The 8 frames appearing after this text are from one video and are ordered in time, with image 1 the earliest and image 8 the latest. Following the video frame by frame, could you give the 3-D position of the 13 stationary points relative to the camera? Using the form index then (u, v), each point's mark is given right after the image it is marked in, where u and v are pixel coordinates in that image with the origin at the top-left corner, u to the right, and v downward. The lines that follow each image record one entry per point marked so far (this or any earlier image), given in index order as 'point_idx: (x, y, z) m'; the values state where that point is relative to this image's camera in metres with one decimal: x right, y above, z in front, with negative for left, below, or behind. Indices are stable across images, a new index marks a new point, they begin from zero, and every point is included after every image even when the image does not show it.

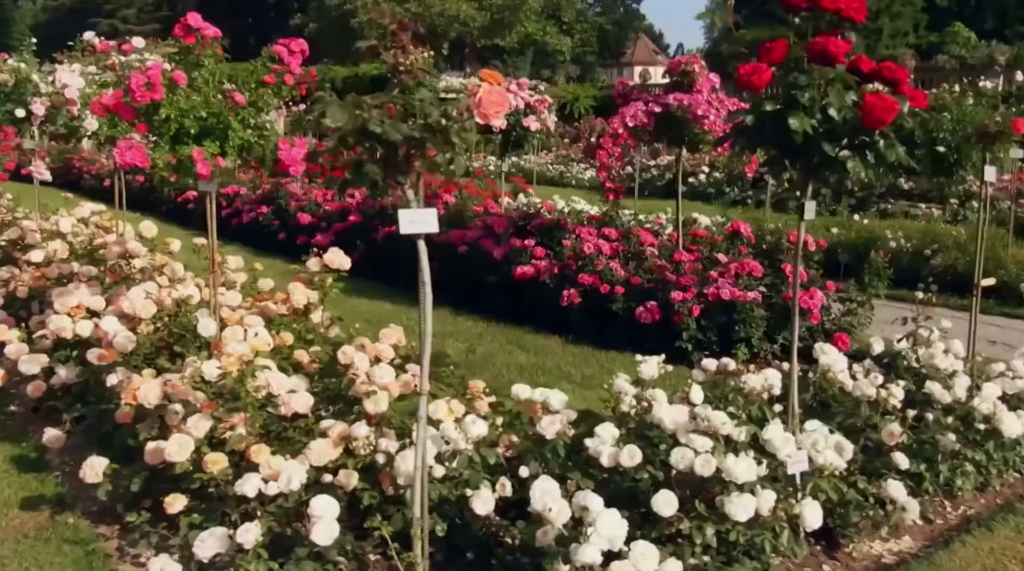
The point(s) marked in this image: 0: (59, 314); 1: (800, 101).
0: (-2.1, -0.1, +4.9) m
1: (+1.0, +0.6, +3.5) m
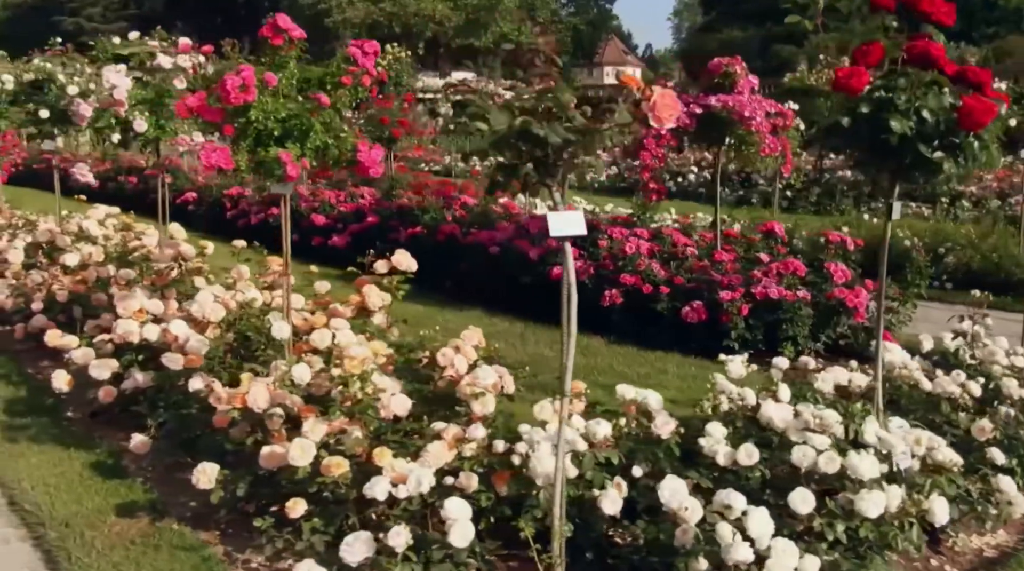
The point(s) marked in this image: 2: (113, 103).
0: (-1.8, -0.1, +4.8) m
1: (+1.4, +0.6, +3.6) m
2: (-2.1, +1.0, +5.4) m
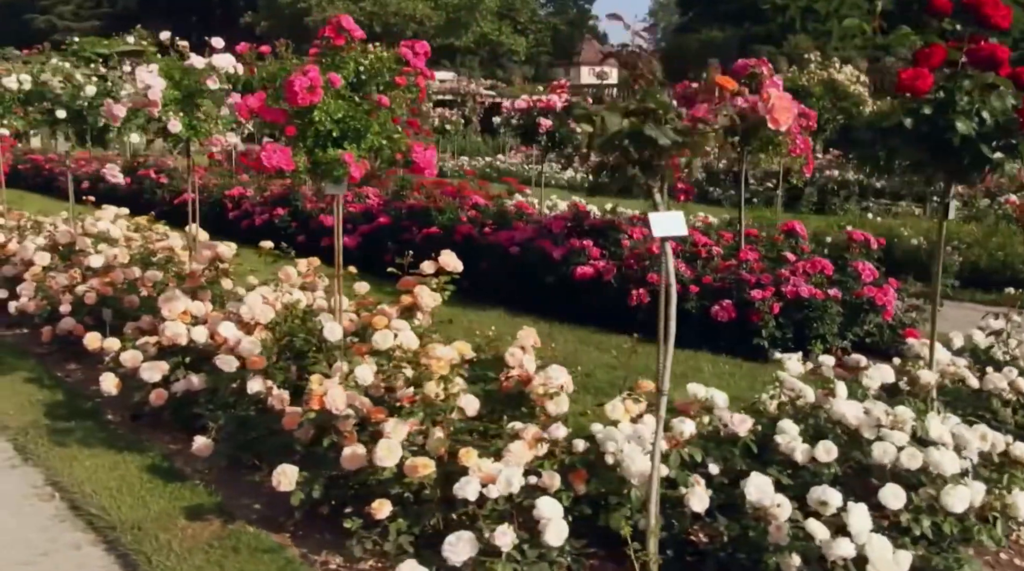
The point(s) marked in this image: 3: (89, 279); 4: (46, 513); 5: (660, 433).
0: (-1.6, -0.2, +4.8) m
1: (+1.6, +0.7, +3.7) m
2: (-1.9, +1.0, +5.4) m
3: (-2.5, 0.0, +6.0) m
4: (-1.8, -0.9, +4.0) m
5: (+0.4, -0.4, +3.0) m
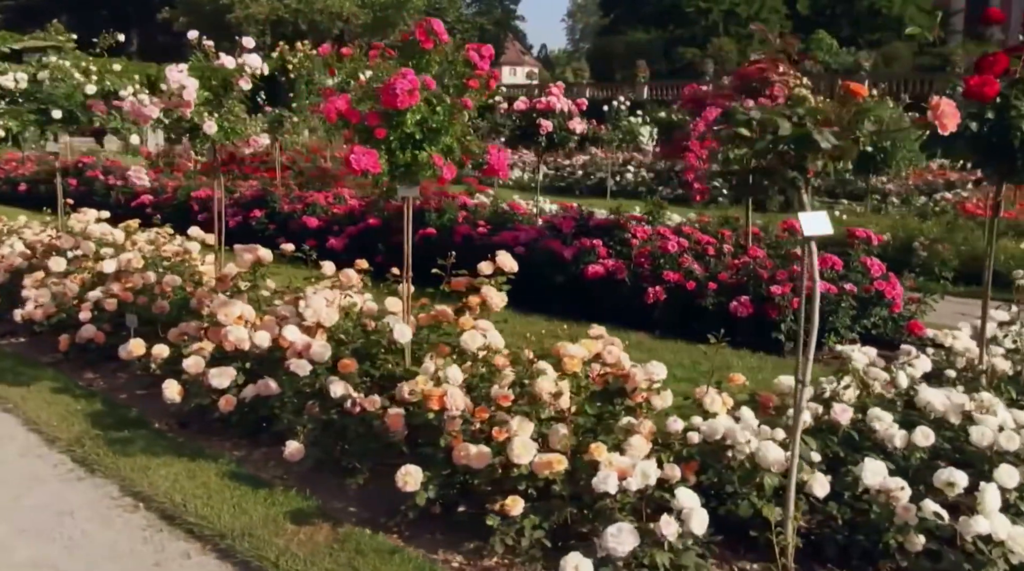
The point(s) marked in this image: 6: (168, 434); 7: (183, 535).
0: (-1.3, -0.2, +4.7) m
1: (+2.0, +0.7, +4.0) m
2: (-1.7, +0.9, +5.3) m
3: (-2.3, 0.0, +5.9) m
4: (-1.4, -0.9, +3.9) m
5: (+0.9, -0.4, +3.2) m
6: (-1.6, -0.7, +4.7) m
7: (-1.2, -0.9, +3.8) m
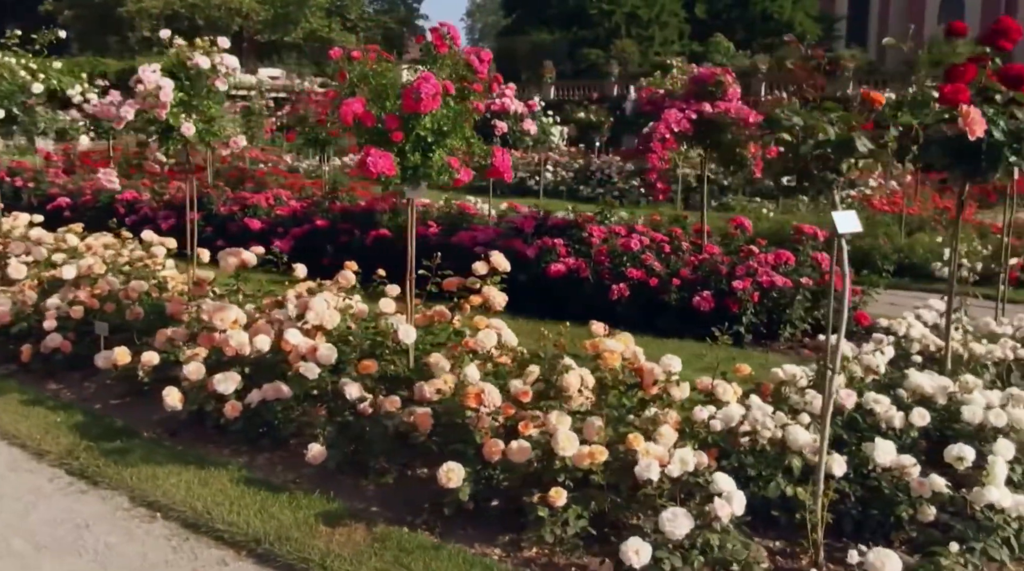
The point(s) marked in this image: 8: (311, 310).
0: (-1.3, -0.2, +4.6) m
1: (+2.0, +0.7, +4.3) m
2: (-1.8, +0.9, +5.2) m
3: (-2.5, 0.0, +5.7) m
4: (-1.3, -0.9, +3.8) m
5: (+1.1, -0.4, +3.4) m
6: (-1.6, -0.7, +4.6) m
7: (-1.1, -0.9, +3.7) m
8: (-0.9, -0.1, +4.6) m
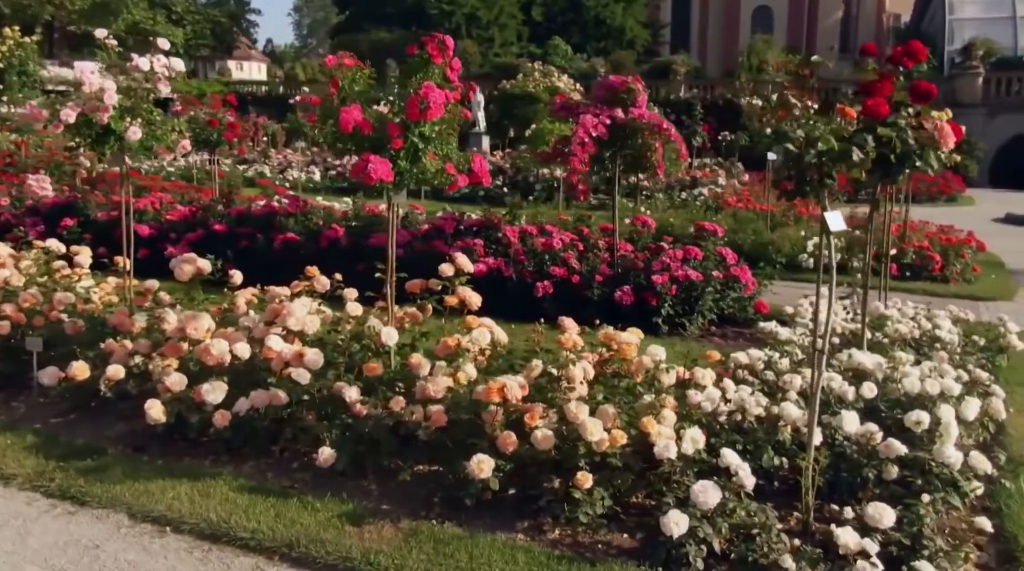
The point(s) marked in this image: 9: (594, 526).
0: (-1.4, -0.2, +4.6) m
1: (+1.9, +0.8, +5.0) m
2: (-2.0, +0.9, +5.0) m
3: (-2.8, -0.1, +5.4) m
4: (-1.2, -1.0, +3.8) m
5: (+1.2, -0.4, +3.9) m
6: (-1.7, -0.8, +4.5) m
7: (-1.0, -1.0, +3.7) m
8: (-1.0, -0.1, +4.6) m
9: (+0.3, -0.9, +3.8) m
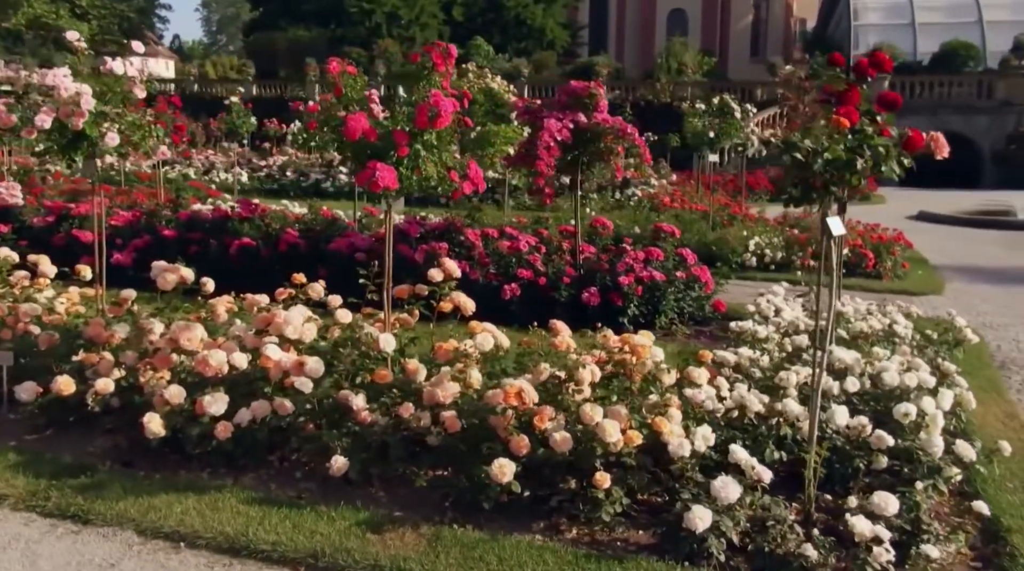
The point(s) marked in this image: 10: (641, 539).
0: (-1.4, -0.3, +4.5) m
1: (+1.8, +0.8, +5.2) m
2: (-2.1, +0.8, +4.9) m
3: (-2.8, -0.2, +5.2) m
4: (-1.1, -1.0, +3.8) m
5: (+1.2, -0.4, +4.1) m
6: (-1.6, -0.8, +4.4) m
7: (-0.9, -1.0, +3.7) m
8: (-1.0, -0.2, +4.6) m
9: (+0.4, -0.9, +3.9) m
10: (+0.5, -1.0, +3.9) m
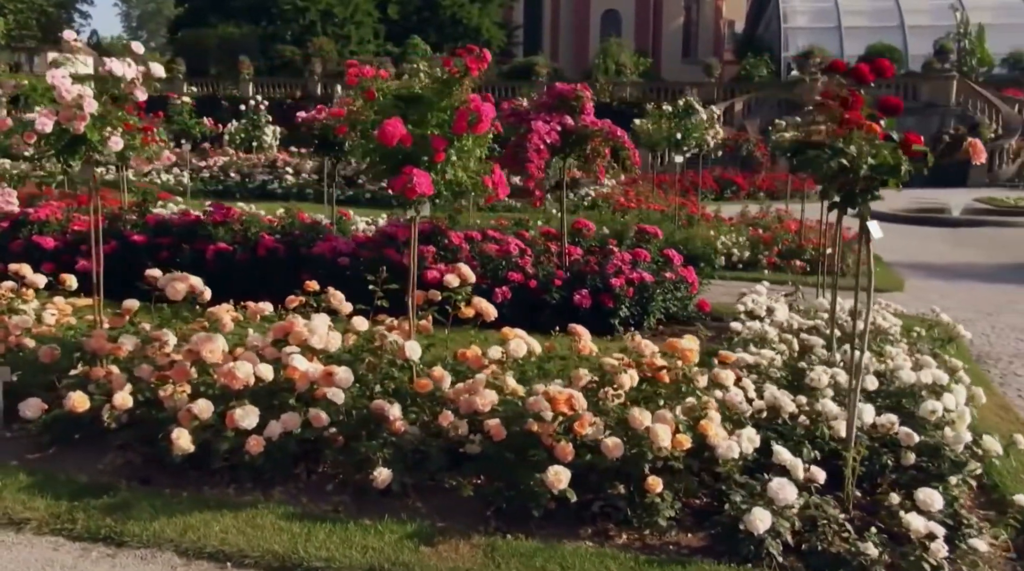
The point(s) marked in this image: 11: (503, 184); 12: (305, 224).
0: (-1.3, -0.3, +4.4) m
1: (+1.9, +0.8, +5.3) m
2: (-2.0, +0.8, +4.7) m
3: (-2.8, -0.2, +4.9) m
4: (-0.9, -1.0, +3.6) m
5: (+1.4, -0.4, +4.2) m
6: (-1.5, -0.9, +4.3) m
7: (-0.7, -1.0, +3.6) m
8: (-0.9, -0.2, +4.5) m
9: (+0.6, -0.9, +3.9) m
10: (+0.7, -1.0, +4.0) m
11: (-0.1, +0.5, +4.8) m
12: (-1.5, +0.5, +7.4) m
